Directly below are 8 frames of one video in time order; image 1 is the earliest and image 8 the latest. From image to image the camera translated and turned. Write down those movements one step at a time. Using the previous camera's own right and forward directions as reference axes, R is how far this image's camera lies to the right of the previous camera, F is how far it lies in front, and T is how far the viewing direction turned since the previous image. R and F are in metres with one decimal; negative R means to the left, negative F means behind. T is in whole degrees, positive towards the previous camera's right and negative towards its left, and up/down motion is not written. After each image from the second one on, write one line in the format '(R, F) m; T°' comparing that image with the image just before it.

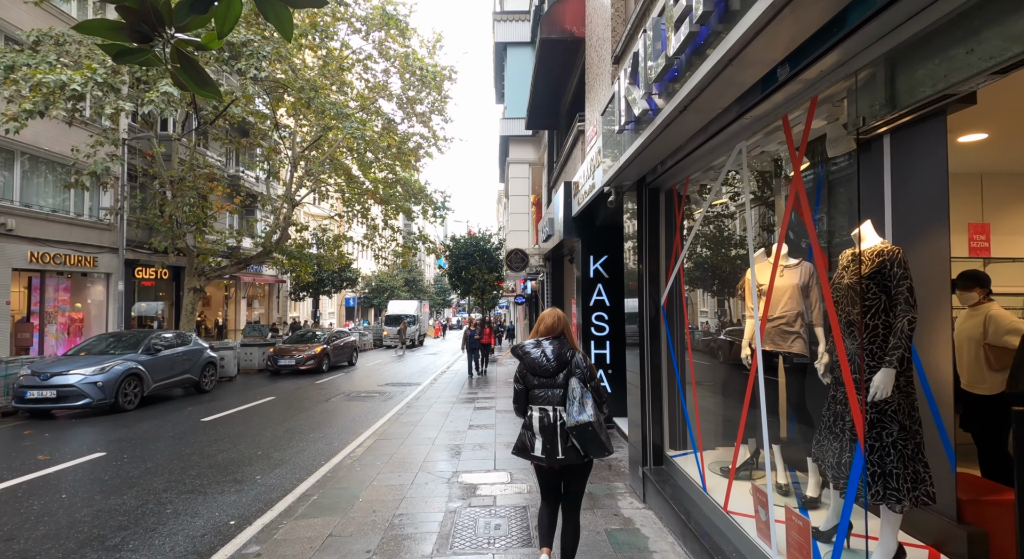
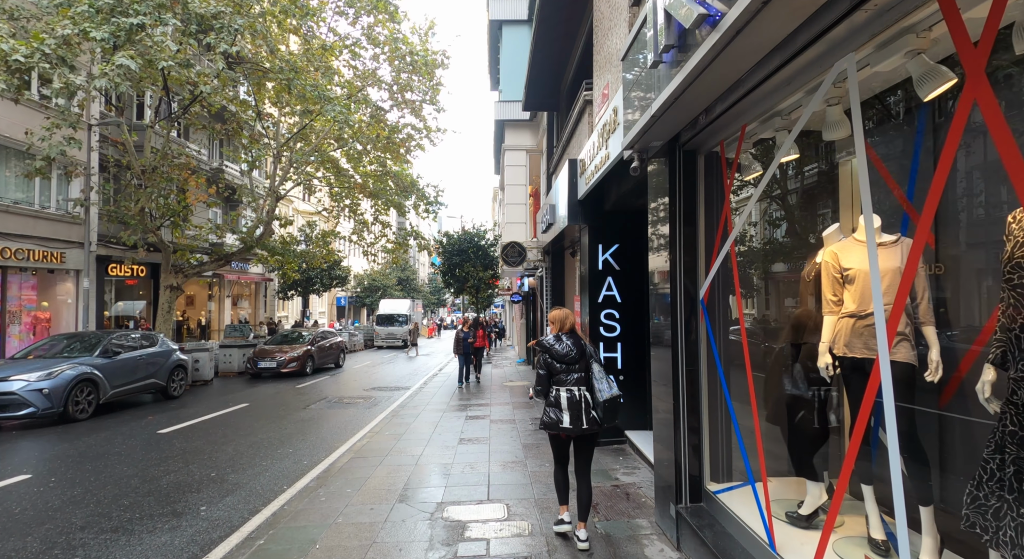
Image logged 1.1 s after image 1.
(0.0, +1.1) m; 0°
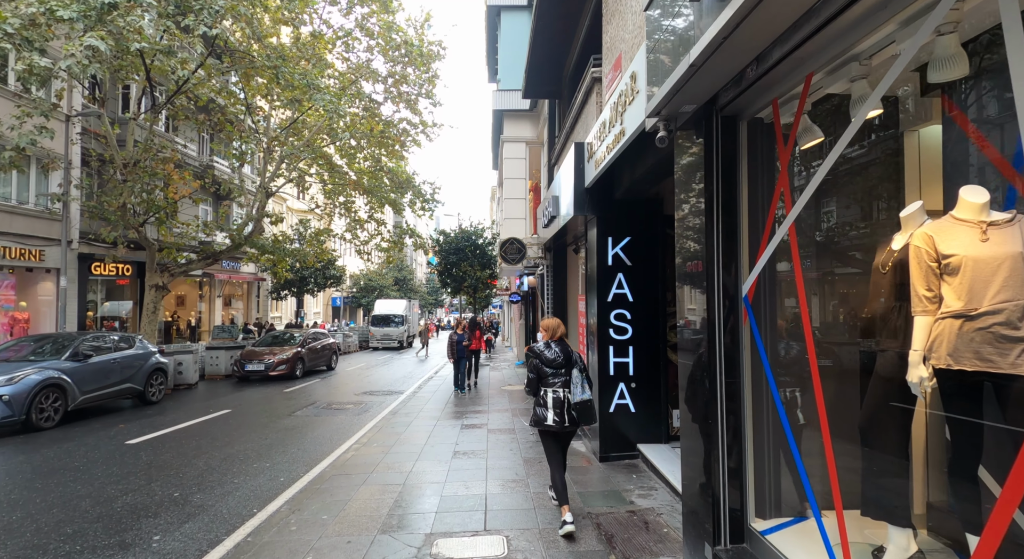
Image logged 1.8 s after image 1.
(0.0, +0.7) m; 0°
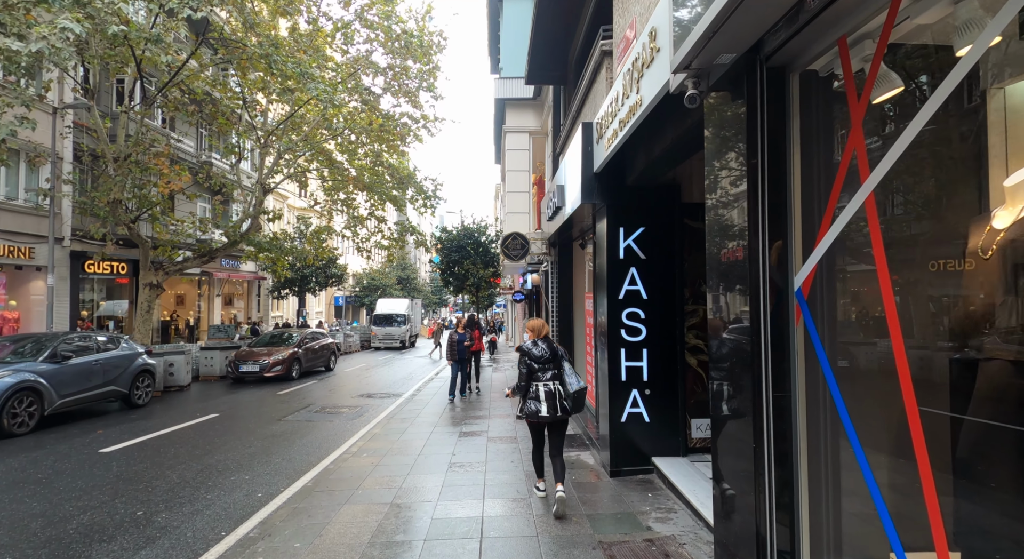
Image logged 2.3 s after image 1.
(0.0, +0.6) m; 0°
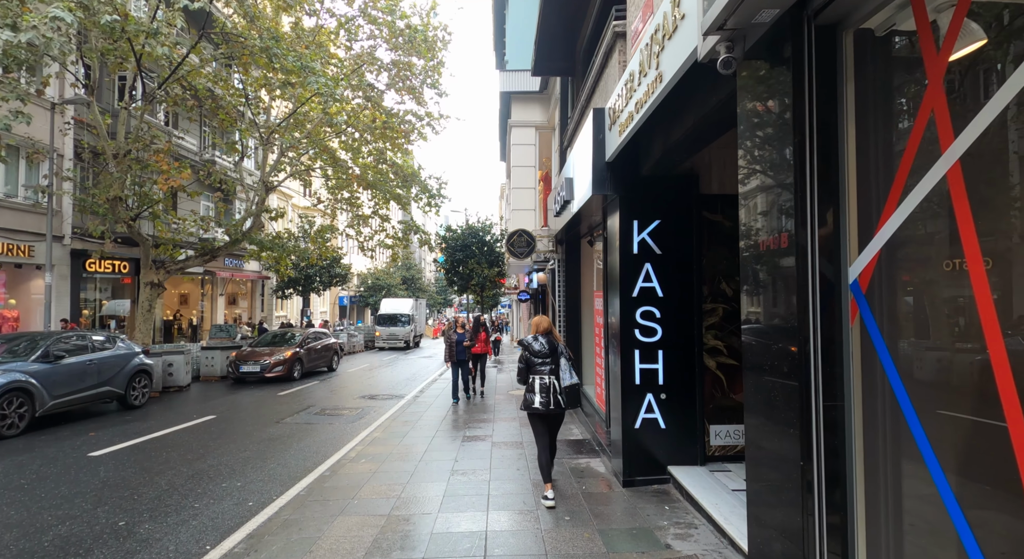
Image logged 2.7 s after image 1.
(0.0, +0.4) m; -1°
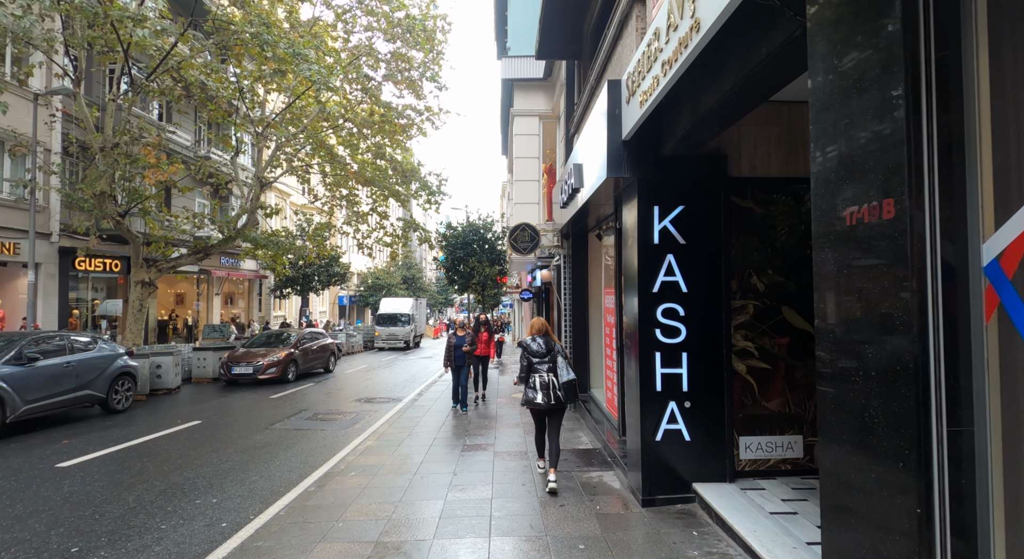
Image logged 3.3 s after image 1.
(0.0, +0.6) m; 0°
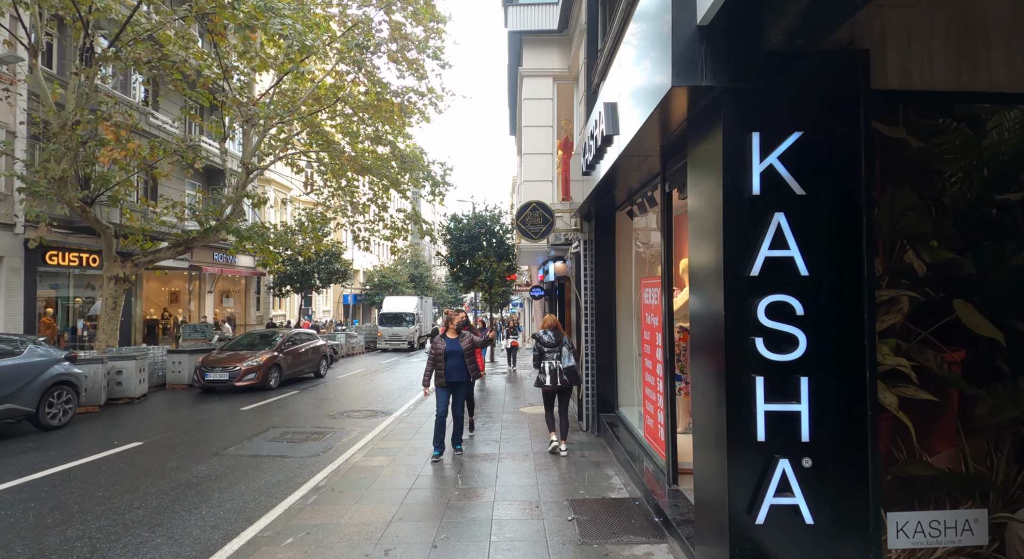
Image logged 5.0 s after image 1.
(0.0, +1.9) m; -1°
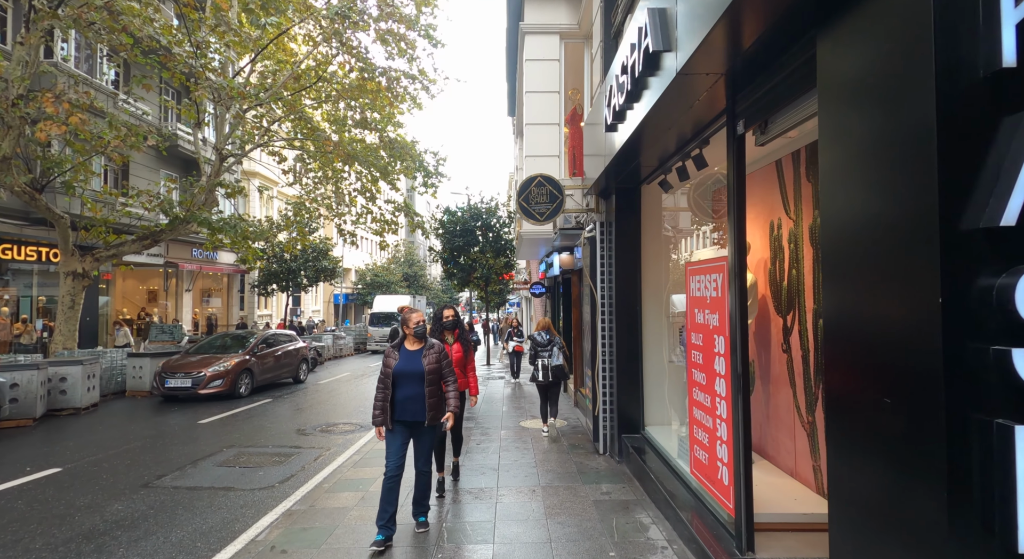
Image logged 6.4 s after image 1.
(-0.1, +1.5) m; 0°
